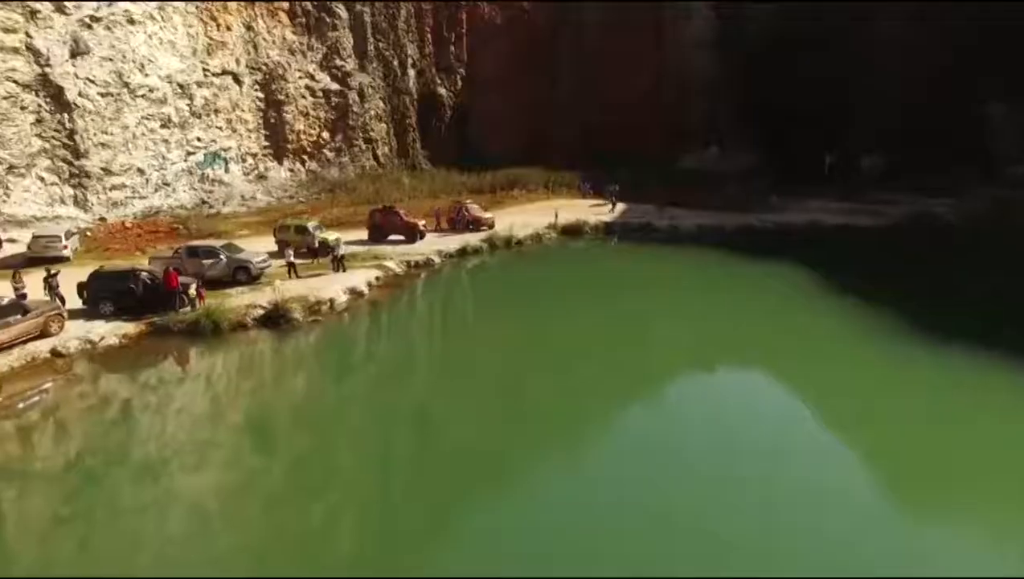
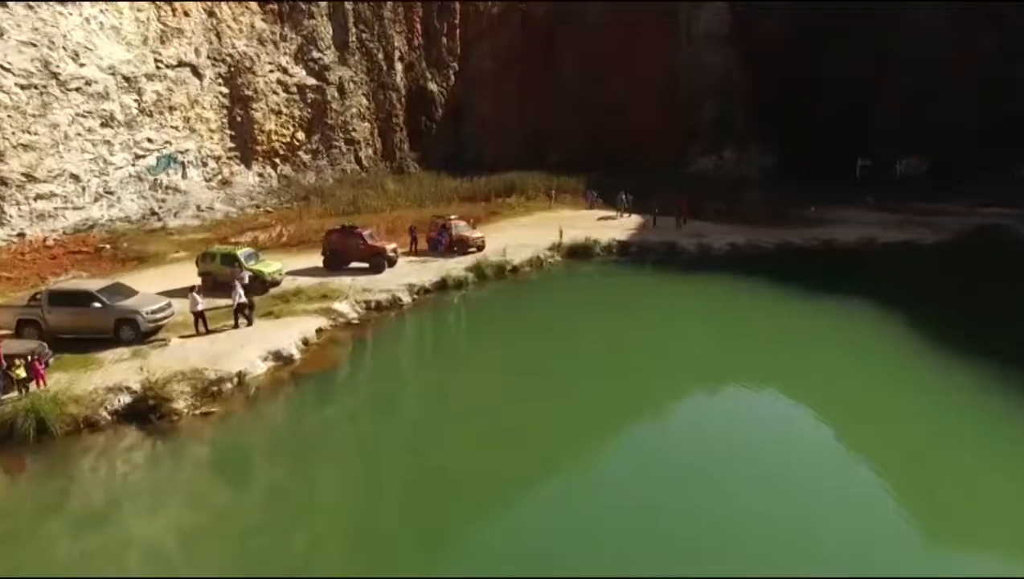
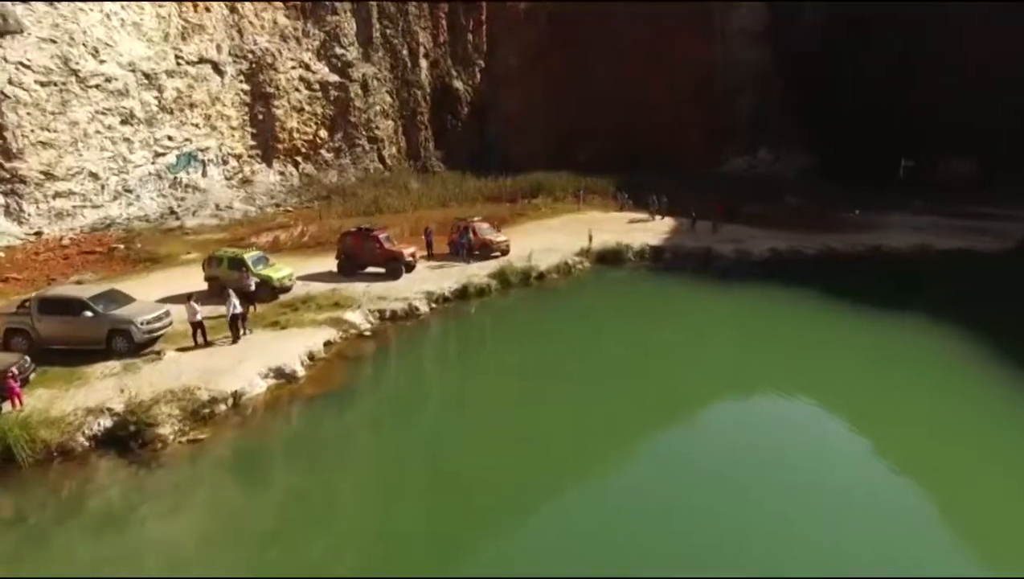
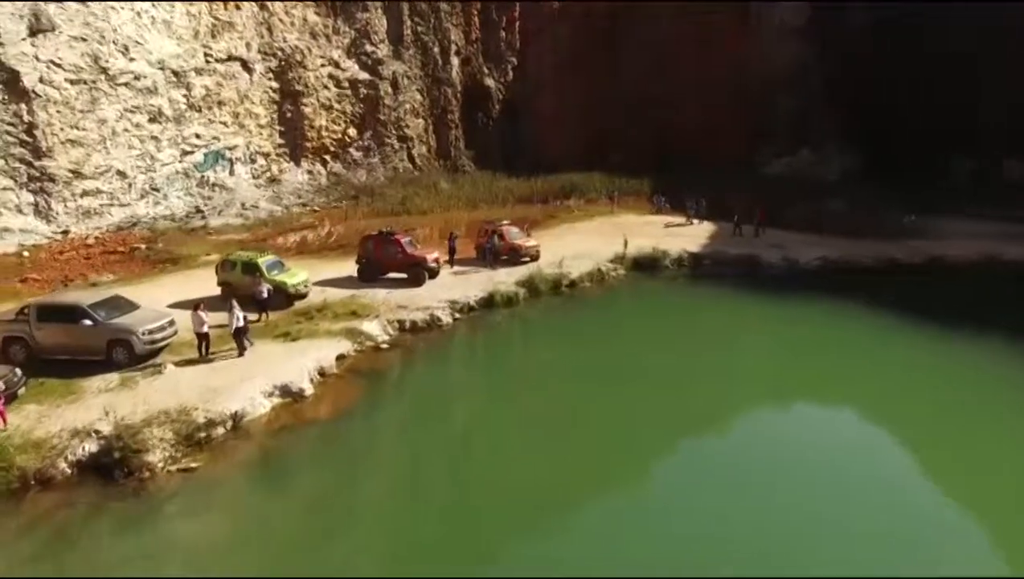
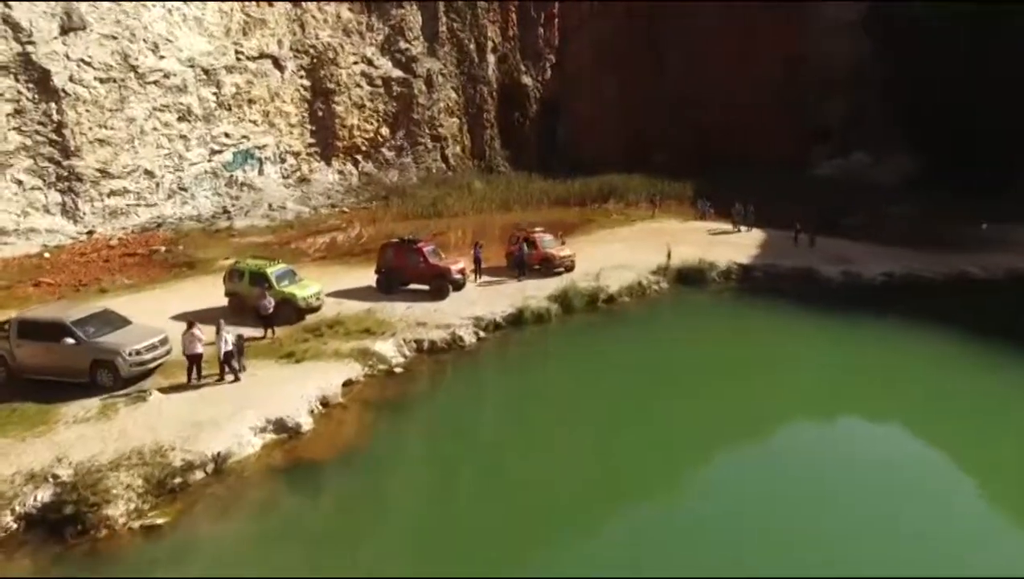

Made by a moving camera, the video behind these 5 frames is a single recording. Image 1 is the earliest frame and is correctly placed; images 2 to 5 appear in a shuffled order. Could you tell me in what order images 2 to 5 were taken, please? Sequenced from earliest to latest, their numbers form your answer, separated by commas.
2, 3, 4, 5
